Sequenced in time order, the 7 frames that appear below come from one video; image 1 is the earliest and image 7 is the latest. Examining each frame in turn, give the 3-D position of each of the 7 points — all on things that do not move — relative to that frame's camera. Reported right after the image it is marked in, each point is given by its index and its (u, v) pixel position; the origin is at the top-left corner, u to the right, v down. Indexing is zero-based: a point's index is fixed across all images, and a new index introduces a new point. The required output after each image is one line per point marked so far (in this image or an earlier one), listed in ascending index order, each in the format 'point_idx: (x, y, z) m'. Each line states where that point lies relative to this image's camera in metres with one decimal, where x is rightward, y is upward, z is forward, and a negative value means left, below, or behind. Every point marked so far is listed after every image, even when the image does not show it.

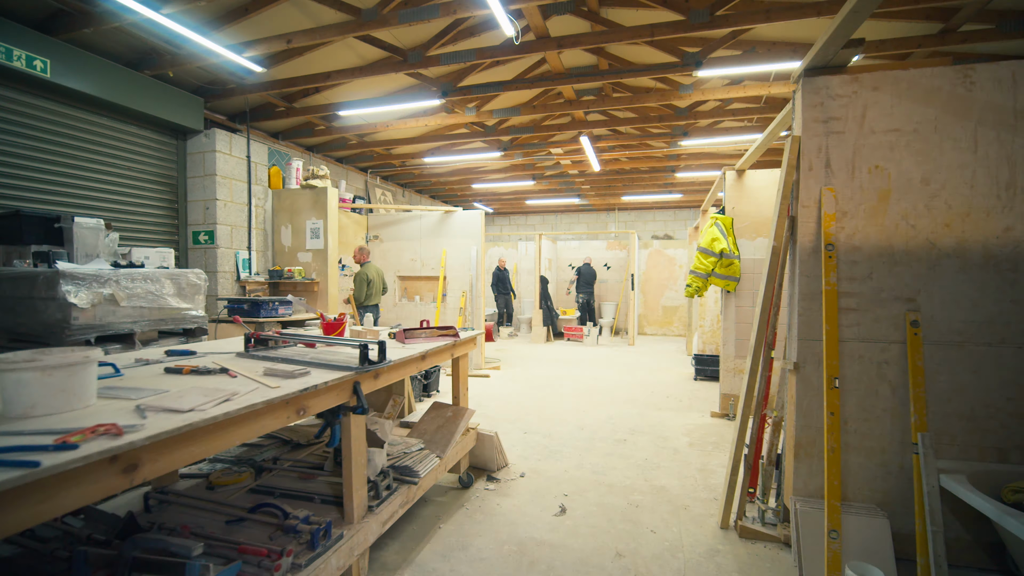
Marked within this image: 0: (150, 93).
0: (-3.3, +1.8, +4.2) m
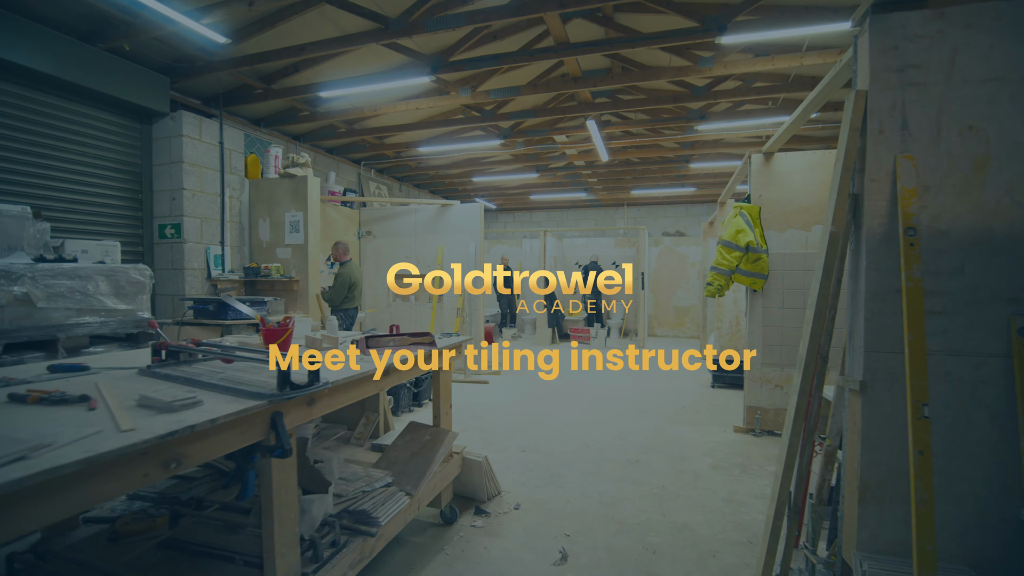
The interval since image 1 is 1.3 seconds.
0: (-3.3, +1.8, +3.8) m
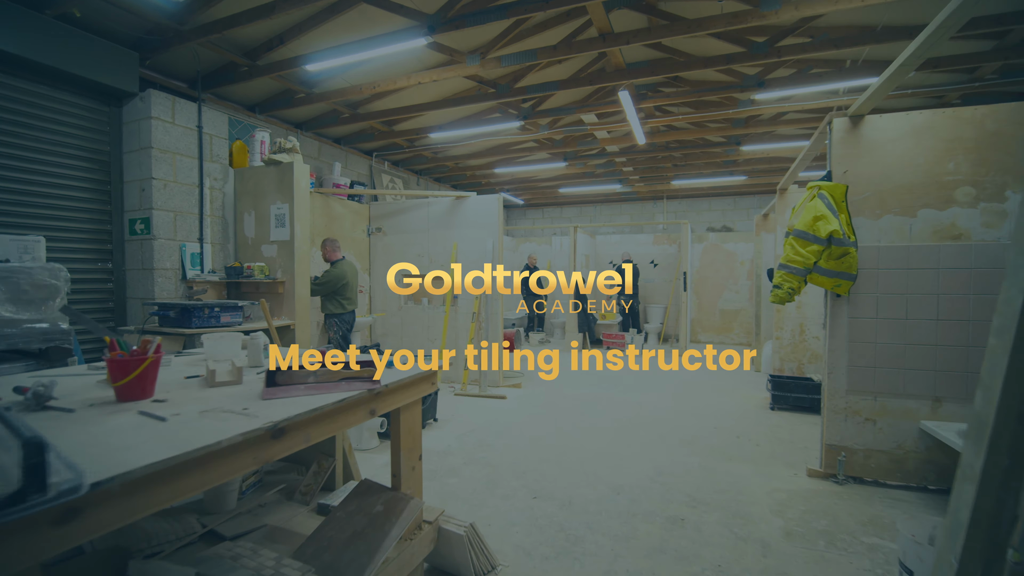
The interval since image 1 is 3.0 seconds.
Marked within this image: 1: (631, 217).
0: (-3.2, +1.8, +3.3) m
1: (+2.7, +1.6, +10.6) m
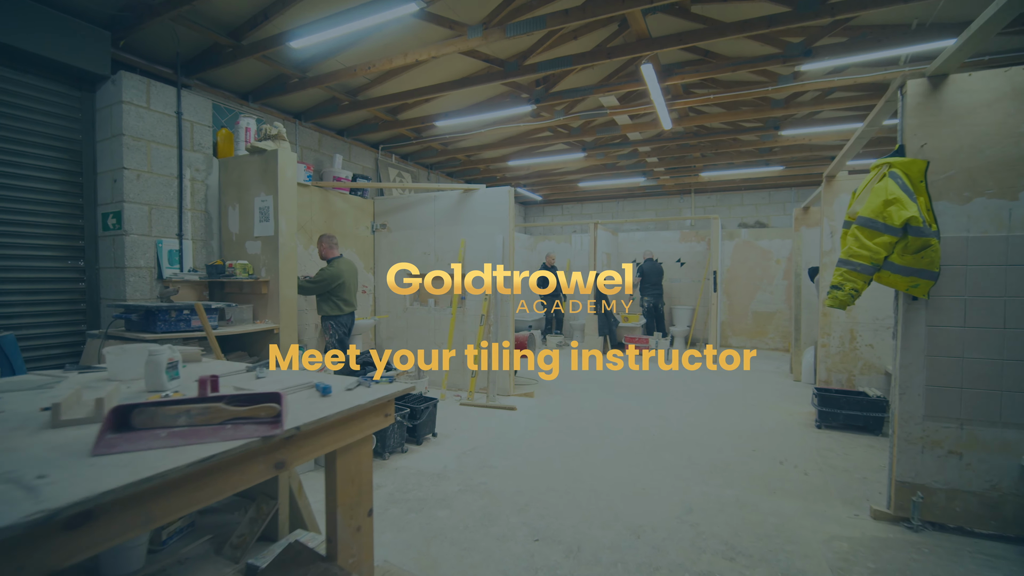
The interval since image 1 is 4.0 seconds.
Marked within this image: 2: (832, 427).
0: (-3.2, +1.8, +3.0) m
1: (+3.1, +1.6, +10.0) m
2: (+2.8, -1.2, +4.0) m
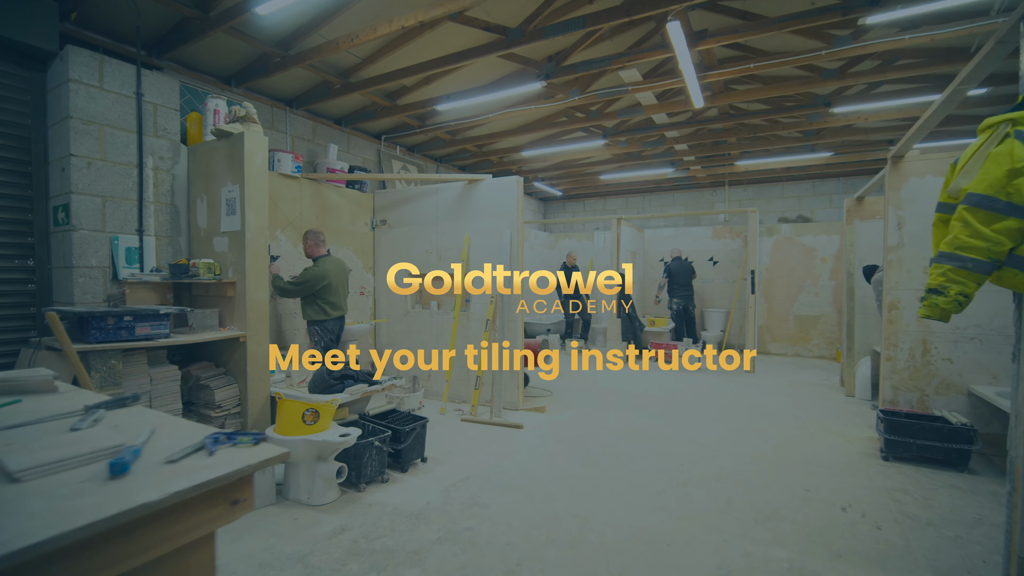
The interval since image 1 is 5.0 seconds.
0: (-3.2, +1.7, +2.7) m
1: (+3.4, +1.6, +9.2) m
2: (+2.8, -1.2, +3.3) m
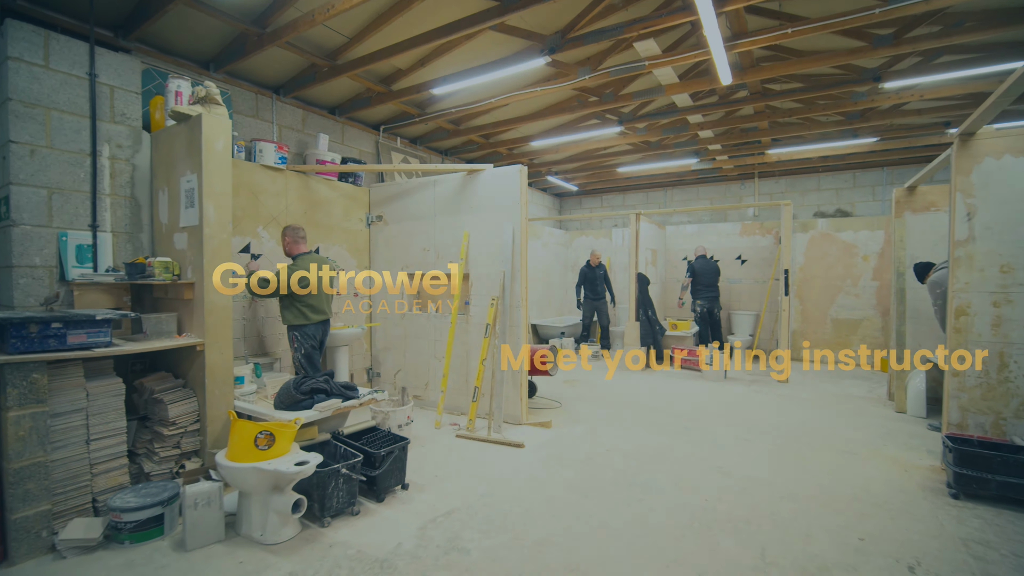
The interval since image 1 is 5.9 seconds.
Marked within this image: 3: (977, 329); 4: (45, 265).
0: (-3.3, +1.7, +2.4) m
1: (+3.7, +1.6, +8.6) m
2: (+2.7, -1.2, +2.8) m
3: (+3.1, -0.3, +3.1) m
4: (-2.8, +0.1, +2.8) m
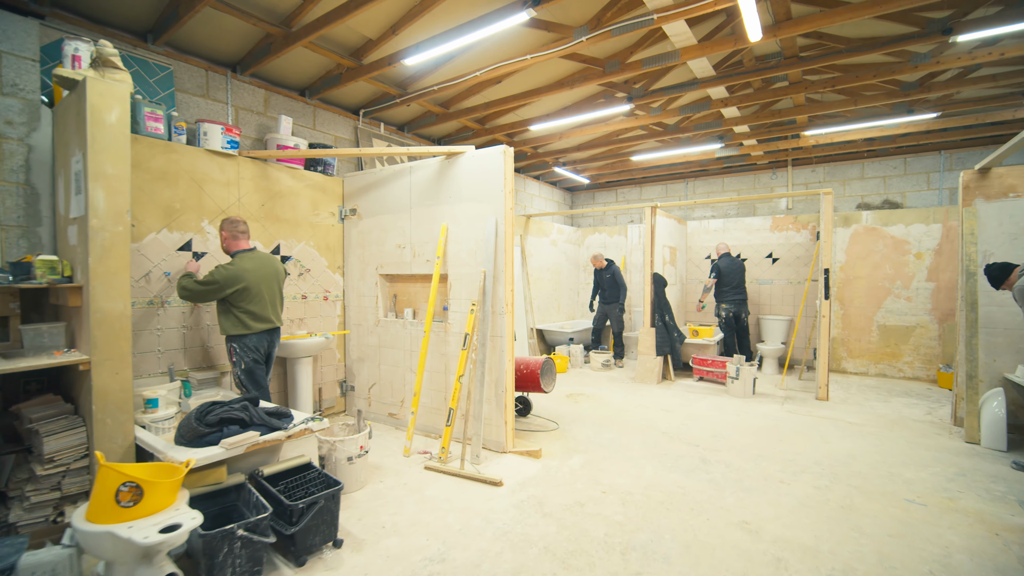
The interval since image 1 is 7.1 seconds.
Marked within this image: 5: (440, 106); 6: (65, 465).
0: (-3.5, +1.7, +1.9) m
1: (+3.8, +1.6, +7.8) m
2: (+2.5, -1.3, +2.0) m
3: (+2.9, -0.3, +2.3) m
4: (-3.0, +0.1, +2.3) m
5: (-0.8, +2.0, +5.1) m
6: (-2.1, -0.9, +2.2) m
